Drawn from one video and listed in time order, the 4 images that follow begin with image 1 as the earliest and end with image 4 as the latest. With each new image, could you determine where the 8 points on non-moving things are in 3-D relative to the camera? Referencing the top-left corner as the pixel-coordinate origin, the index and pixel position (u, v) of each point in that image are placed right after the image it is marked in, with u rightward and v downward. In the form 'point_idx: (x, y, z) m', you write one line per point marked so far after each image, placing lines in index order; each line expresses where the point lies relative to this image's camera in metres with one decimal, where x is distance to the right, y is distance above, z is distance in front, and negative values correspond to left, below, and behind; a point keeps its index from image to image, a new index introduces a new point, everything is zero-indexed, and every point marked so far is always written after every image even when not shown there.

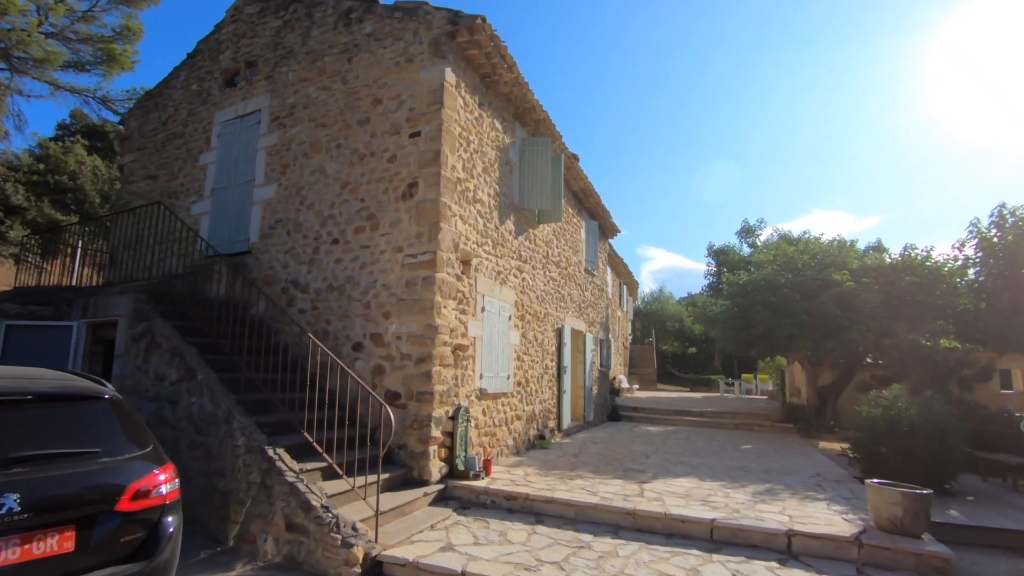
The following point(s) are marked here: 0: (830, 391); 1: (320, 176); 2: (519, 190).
0: (+6.6, -2.1, +11.3) m
1: (-2.1, +1.2, +6.0) m
2: (+0.1, +1.3, +7.2) m
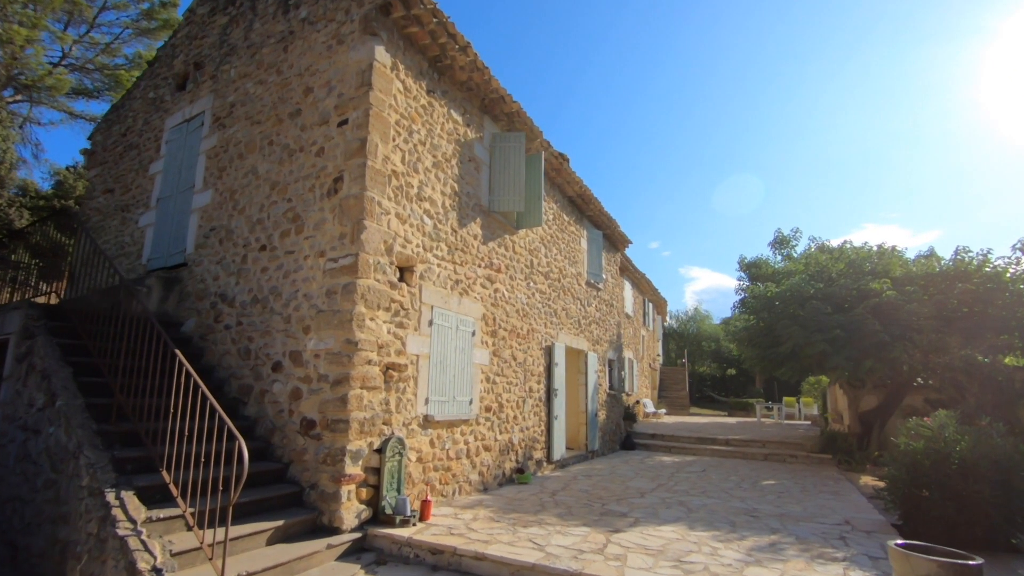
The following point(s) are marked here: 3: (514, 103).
0: (+6.6, -2.3, +9.9) m
1: (-2.6, +1.1, +5.4) m
2: (-0.3, +1.2, +6.4) m
3: (0.0, +2.3, +6.7) m
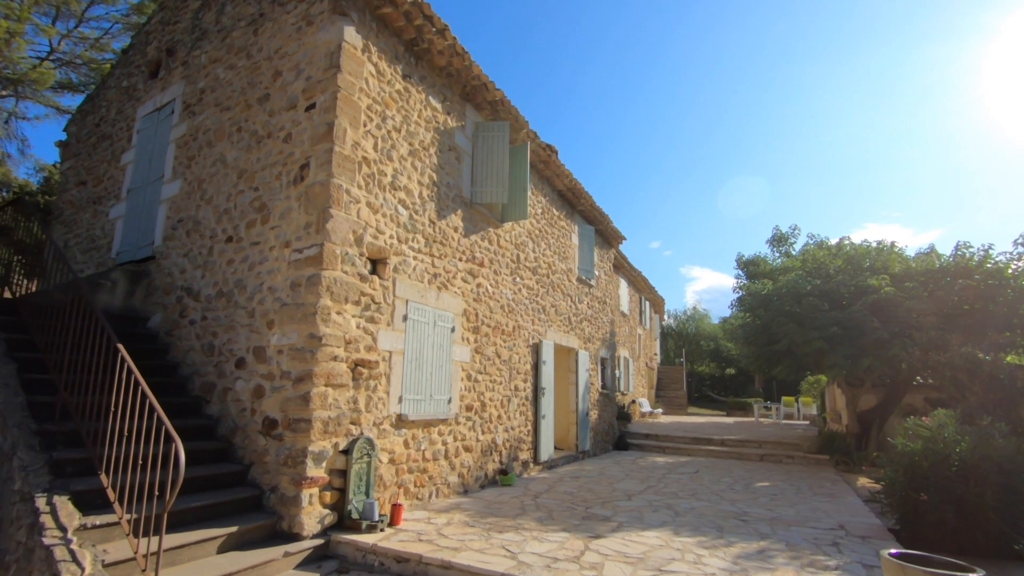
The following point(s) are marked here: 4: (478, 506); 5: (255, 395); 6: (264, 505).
0: (+6.4, -2.3, +9.6) m
1: (-2.8, +1.2, +5.2) m
2: (-0.5, +1.2, +6.2) m
3: (-0.2, +2.3, +6.4) m
4: (-0.3, -2.1, +5.1) m
5: (-2.0, -0.8, +4.2) m
6: (-1.8, -1.6, +3.9) m
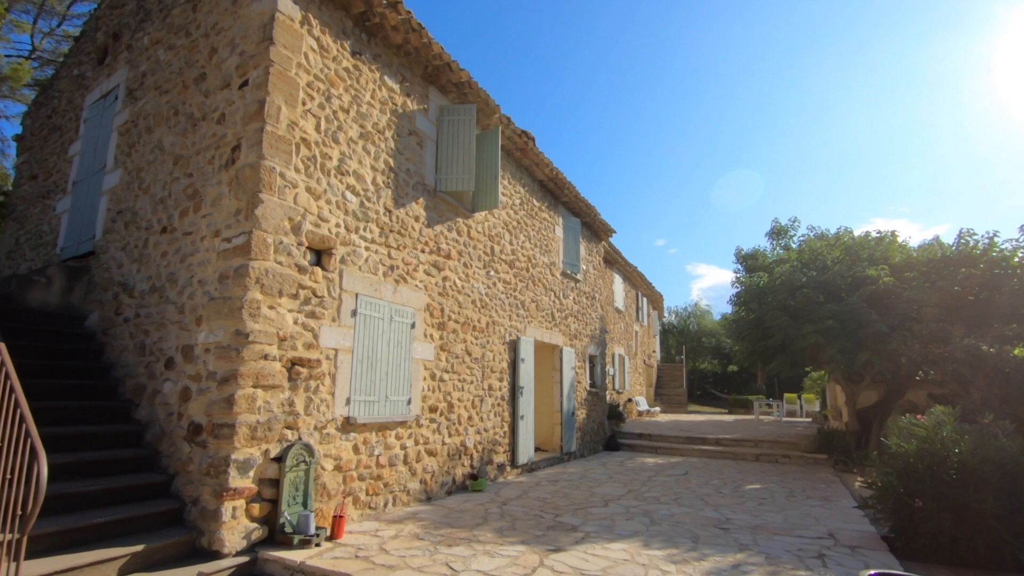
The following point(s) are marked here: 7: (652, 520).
0: (+6.1, -2.1, +9.2) m
1: (-3.2, +1.2, +4.8) m
2: (-0.8, +1.3, +5.8) m
3: (-0.5, +2.4, +6.1) m
4: (-0.6, -2.0, +4.7) m
5: (-2.4, -0.8, +3.9) m
6: (-2.1, -1.5, +3.6) m
7: (+1.3, -2.1, +4.9) m
